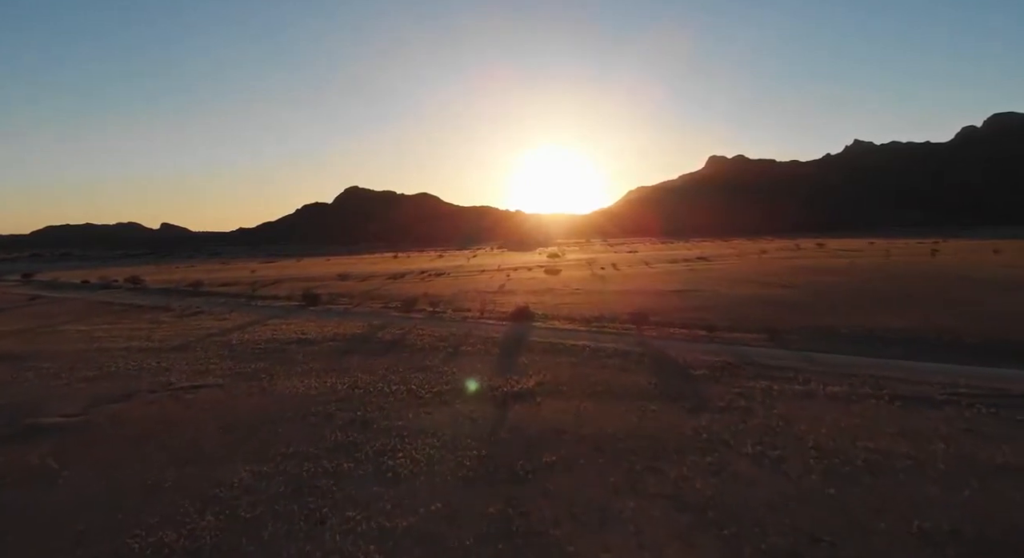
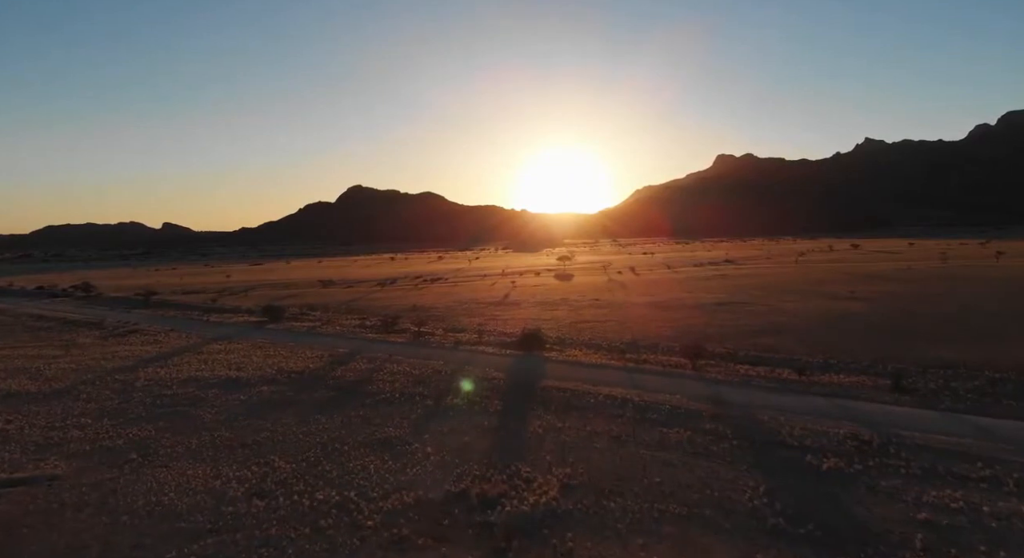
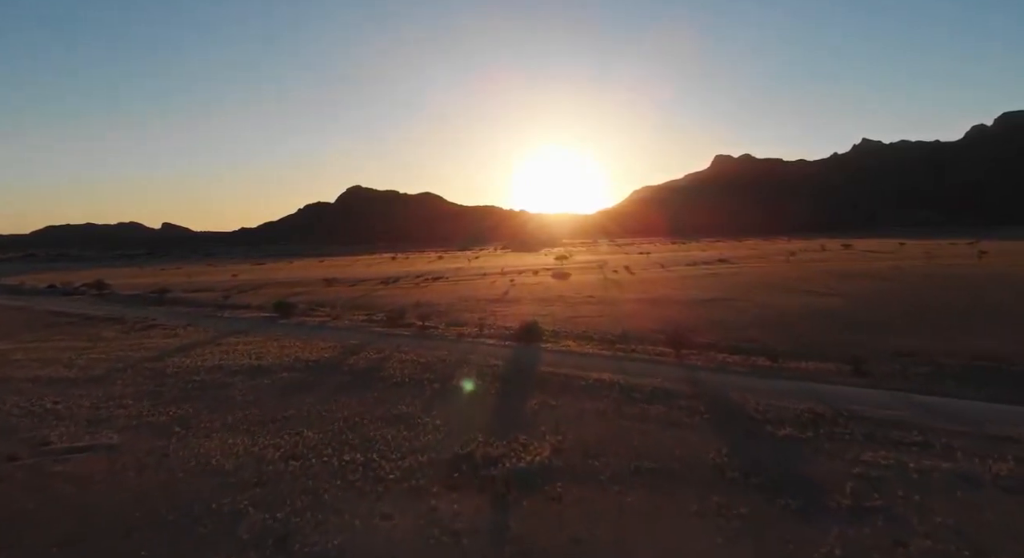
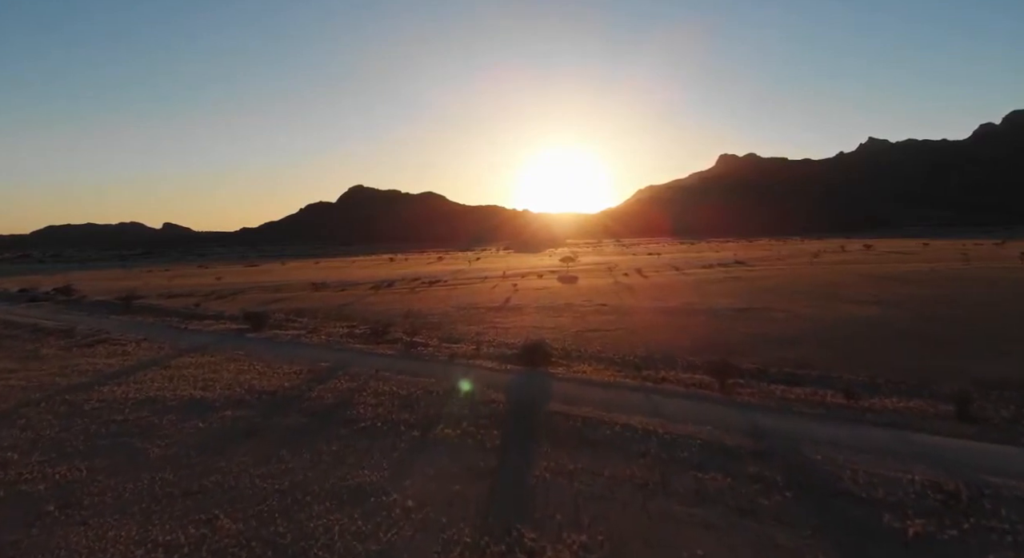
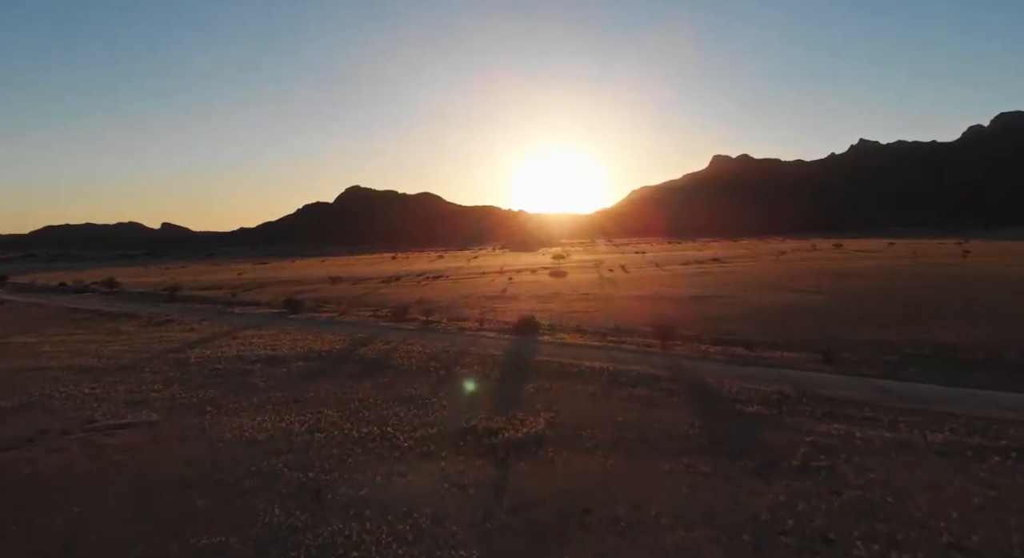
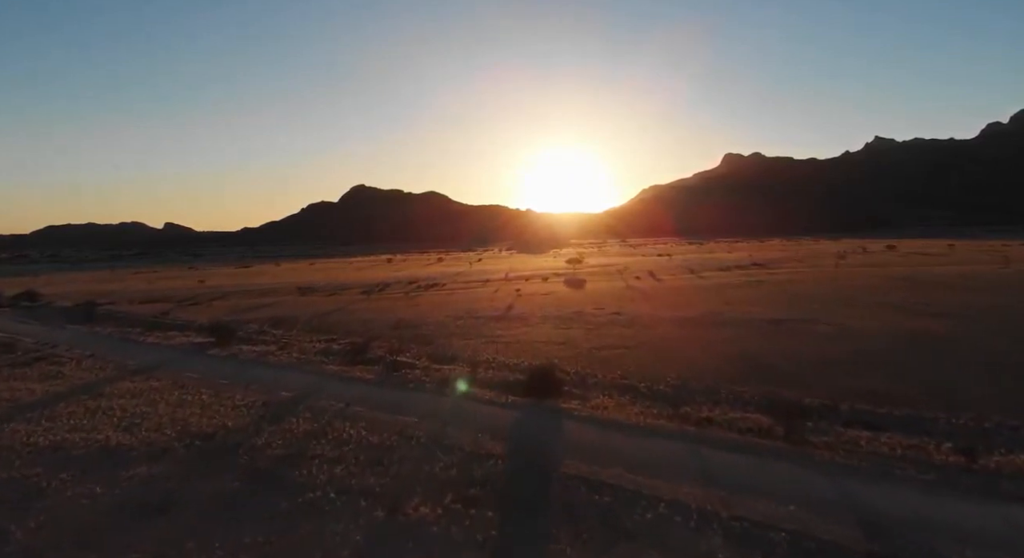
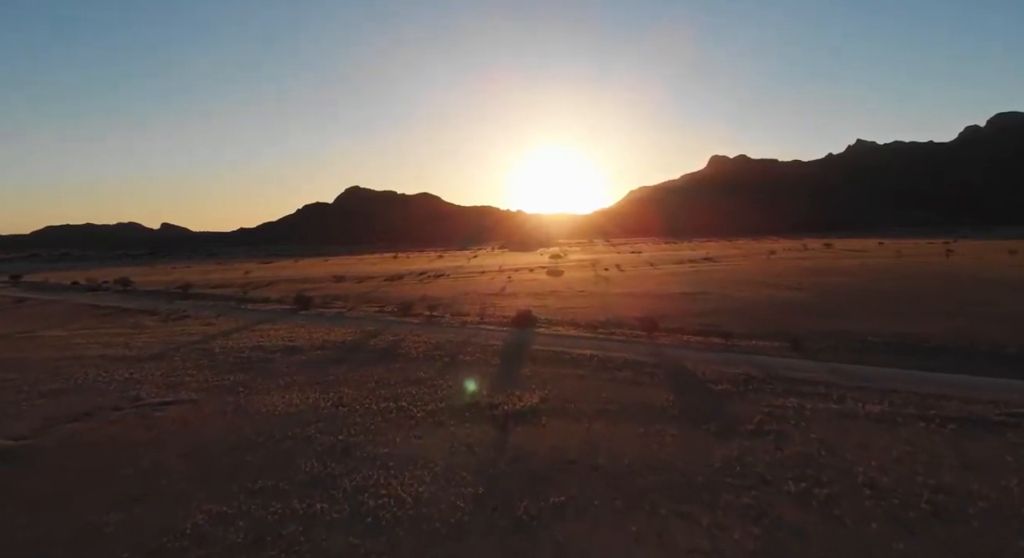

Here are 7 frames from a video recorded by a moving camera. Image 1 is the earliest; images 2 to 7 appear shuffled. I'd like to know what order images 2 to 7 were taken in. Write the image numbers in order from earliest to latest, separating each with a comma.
7, 5, 3, 2, 4, 6
